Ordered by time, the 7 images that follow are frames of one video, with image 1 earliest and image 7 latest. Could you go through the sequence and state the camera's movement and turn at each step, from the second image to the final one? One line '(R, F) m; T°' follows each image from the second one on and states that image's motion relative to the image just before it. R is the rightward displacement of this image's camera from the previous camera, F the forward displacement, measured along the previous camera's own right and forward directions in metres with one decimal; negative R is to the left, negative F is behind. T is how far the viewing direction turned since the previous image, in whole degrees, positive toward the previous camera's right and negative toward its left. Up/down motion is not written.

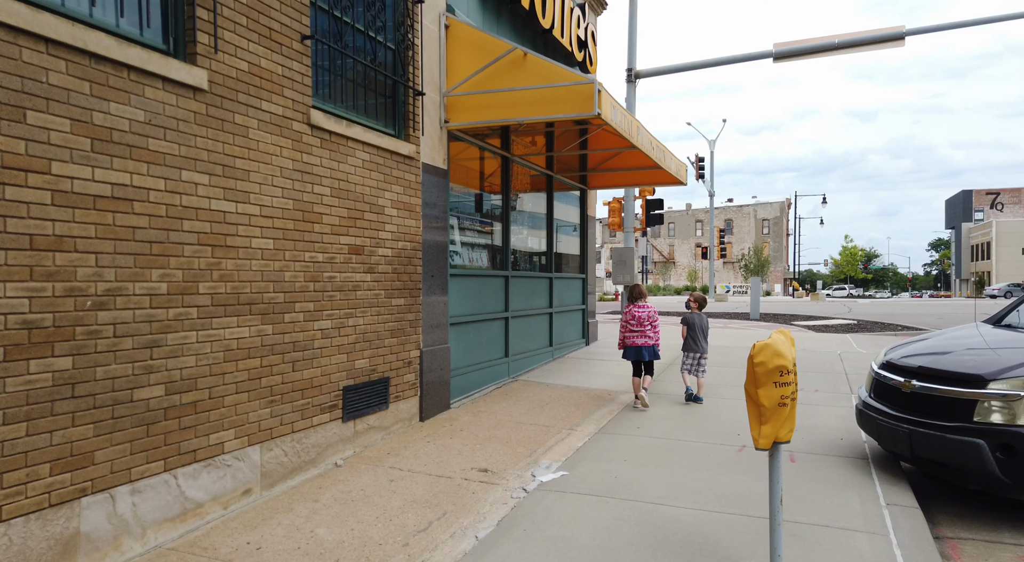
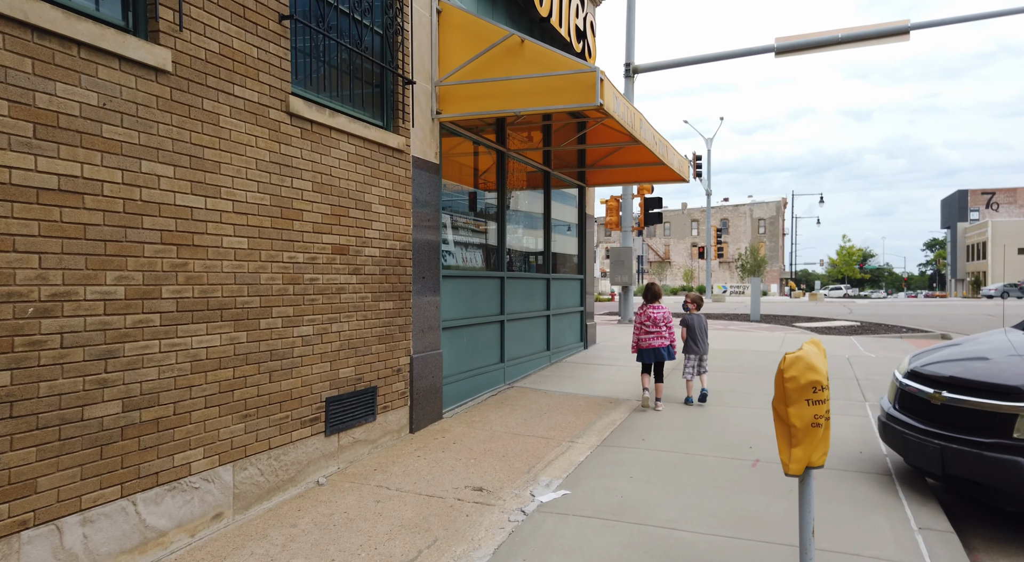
(0.0, +0.4) m; 0°
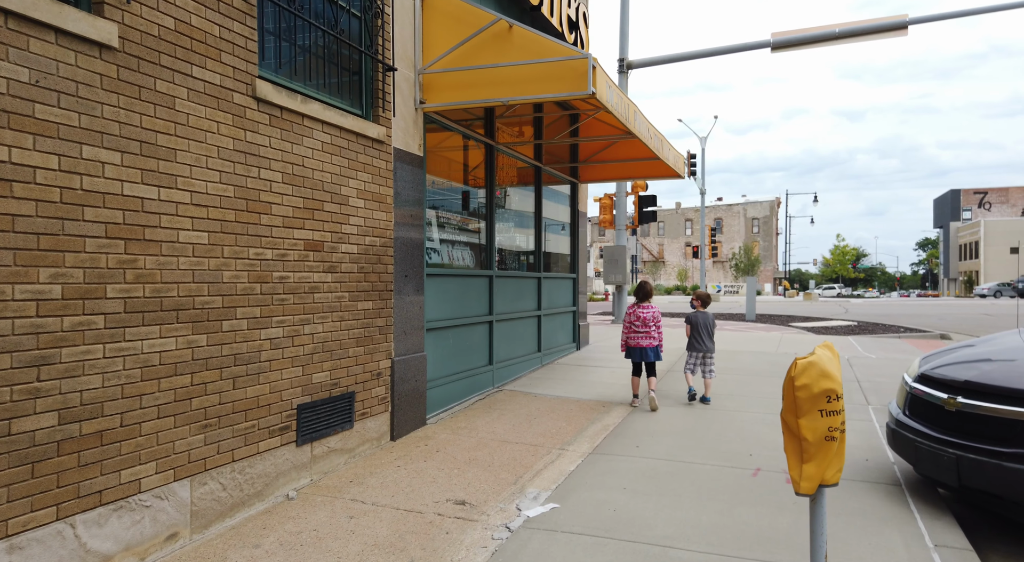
(+0.1, +0.3) m; +1°
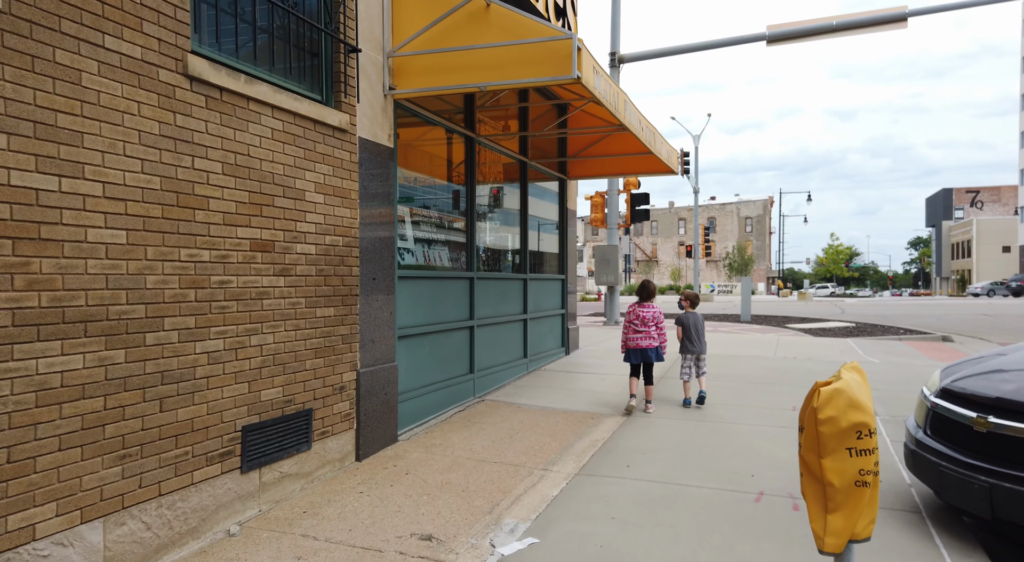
(+0.1, +0.5) m; +1°
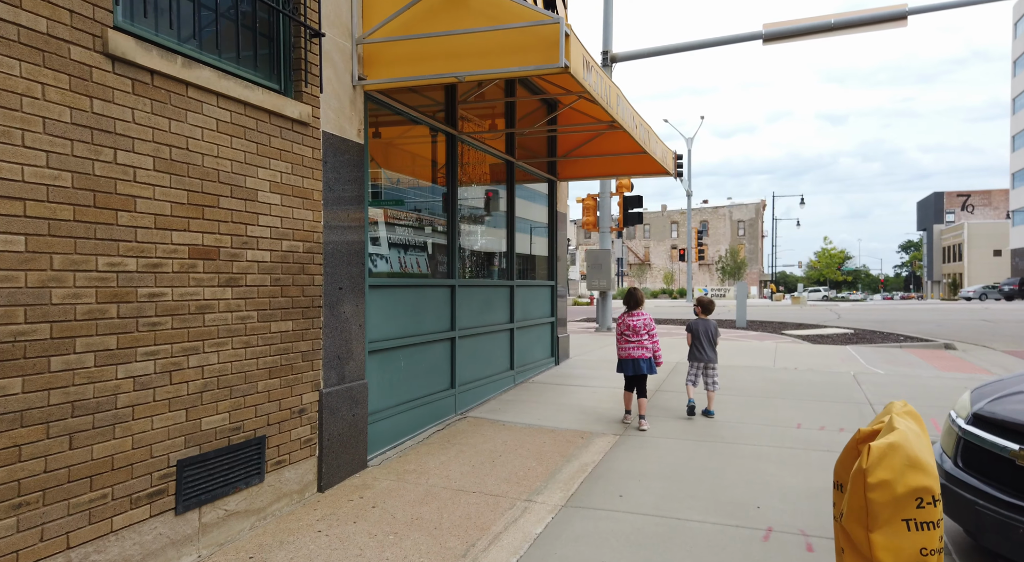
(+0.1, +0.5) m; +1°
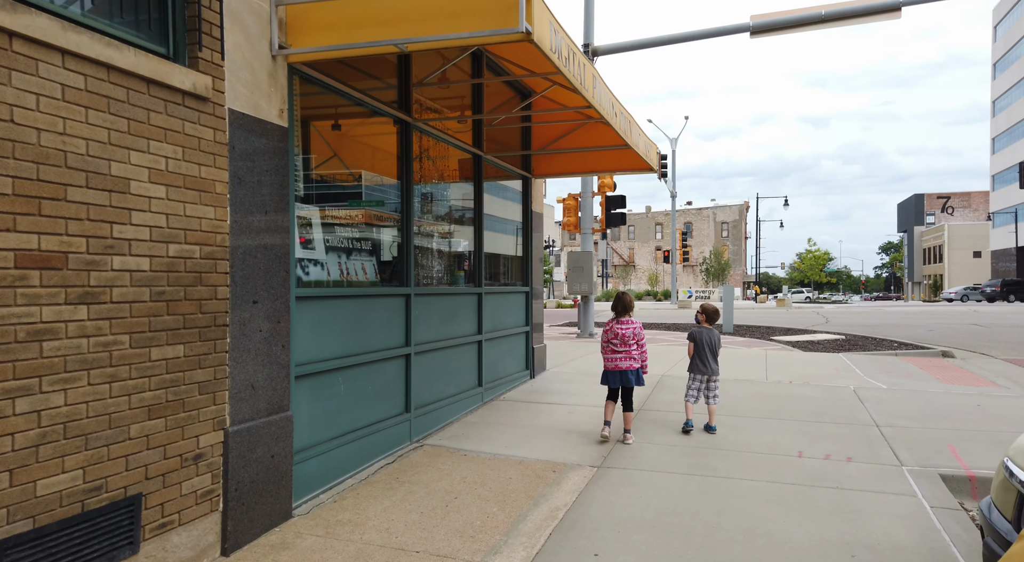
(+0.2, +0.8) m; +1°
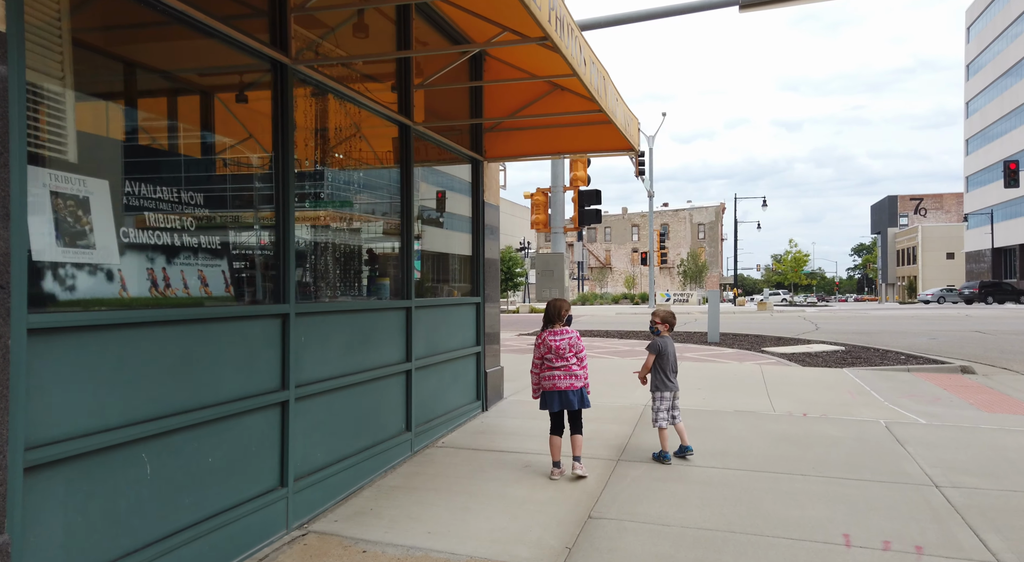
(+0.3, +1.7) m; +2°
